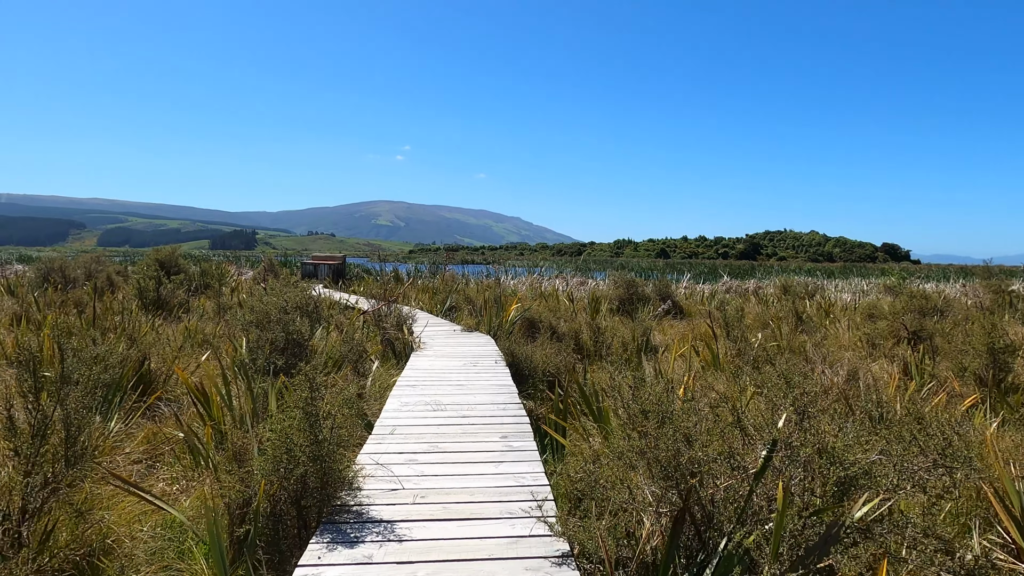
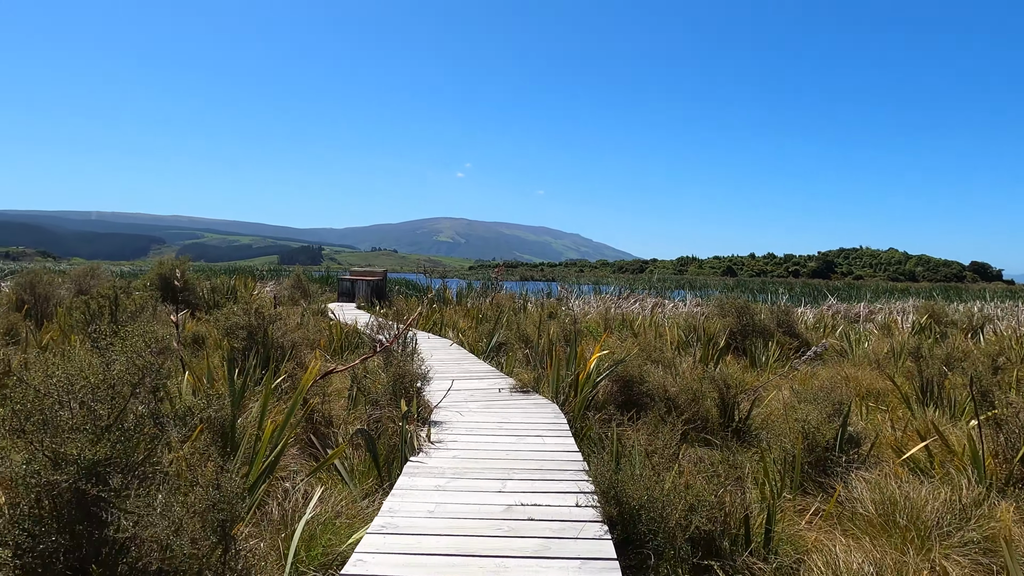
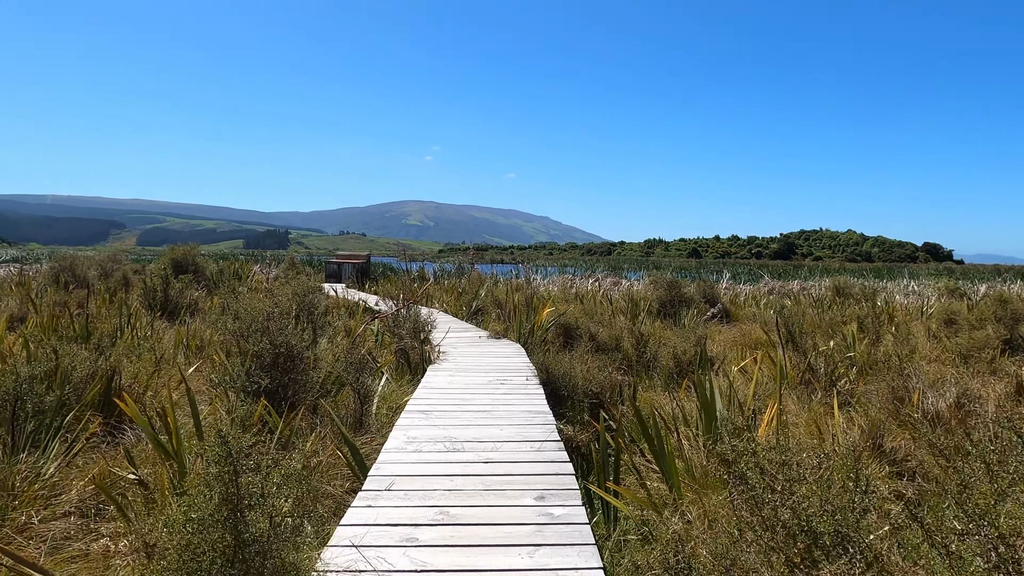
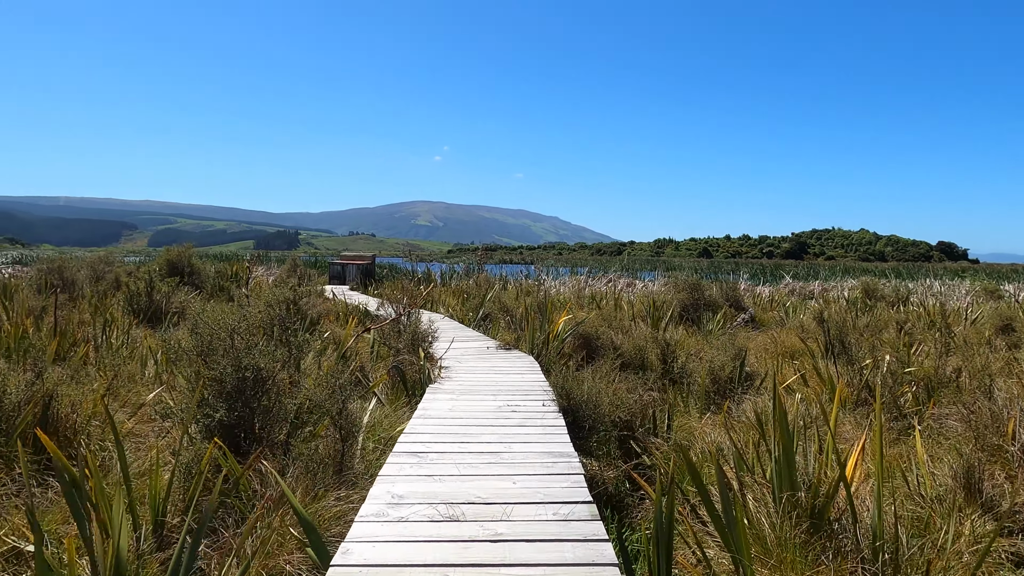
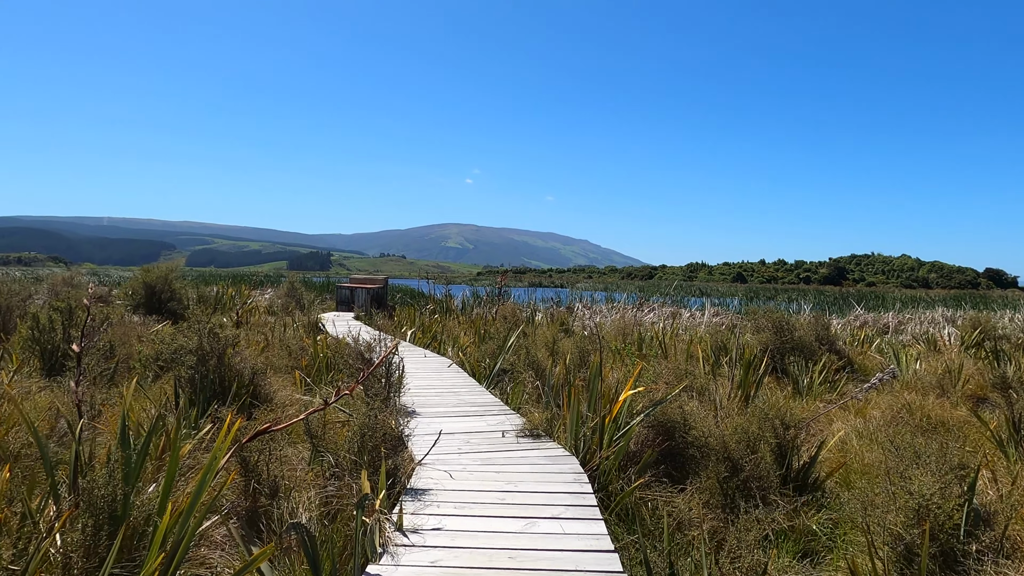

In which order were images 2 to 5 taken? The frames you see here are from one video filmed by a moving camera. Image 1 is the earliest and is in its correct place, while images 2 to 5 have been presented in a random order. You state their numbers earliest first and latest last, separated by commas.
3, 4, 2, 5
